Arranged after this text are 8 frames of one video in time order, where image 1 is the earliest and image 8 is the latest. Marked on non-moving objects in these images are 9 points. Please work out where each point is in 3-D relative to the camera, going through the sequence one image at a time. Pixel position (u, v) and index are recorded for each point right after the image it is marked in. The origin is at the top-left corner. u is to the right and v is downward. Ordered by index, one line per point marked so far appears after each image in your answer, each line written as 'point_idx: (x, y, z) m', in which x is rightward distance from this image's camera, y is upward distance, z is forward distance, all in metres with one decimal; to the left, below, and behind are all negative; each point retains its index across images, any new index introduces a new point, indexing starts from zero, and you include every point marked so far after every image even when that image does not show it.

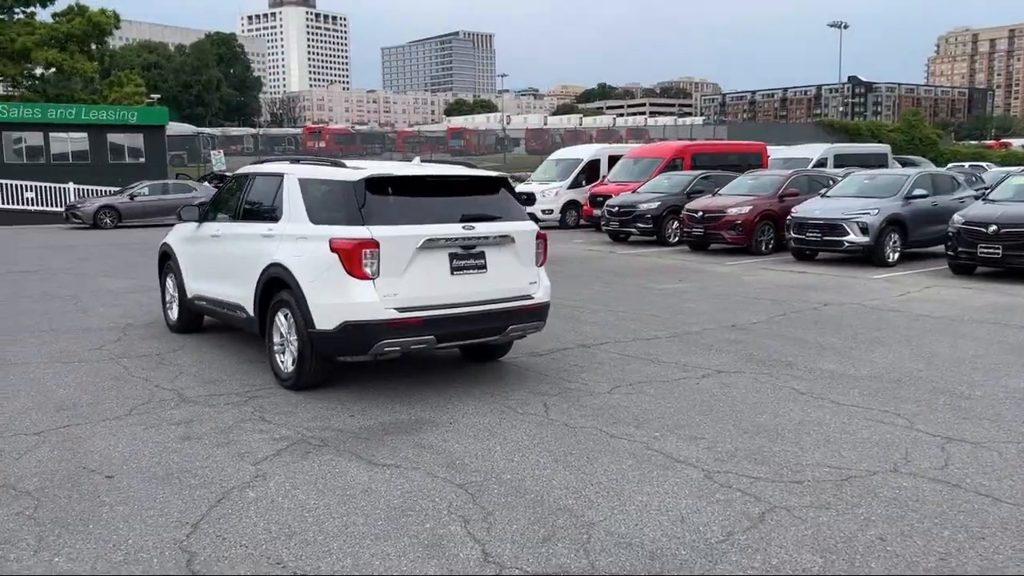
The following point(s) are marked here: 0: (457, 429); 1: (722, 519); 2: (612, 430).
0: (-0.4, -0.9, +5.8) m
1: (+1.0, -1.1, +4.2) m
2: (+0.6, -0.9, +5.7) m
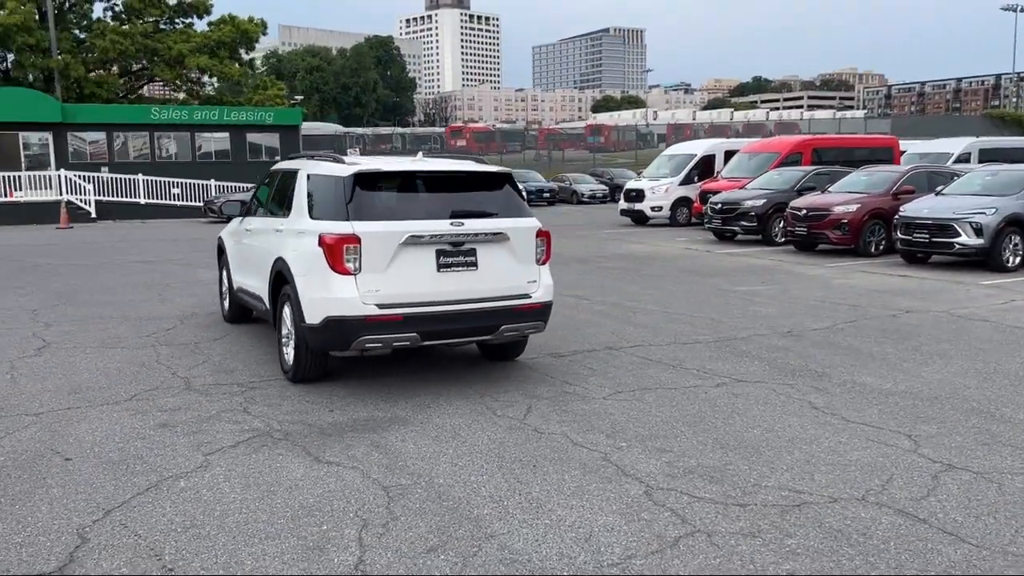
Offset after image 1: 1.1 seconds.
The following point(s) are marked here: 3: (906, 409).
0: (-0.6, -0.9, +5.7) m
1: (+0.5, -1.1, +3.9) m
2: (+0.4, -0.9, +5.5) m
3: (+2.8, -0.9, +6.1) m
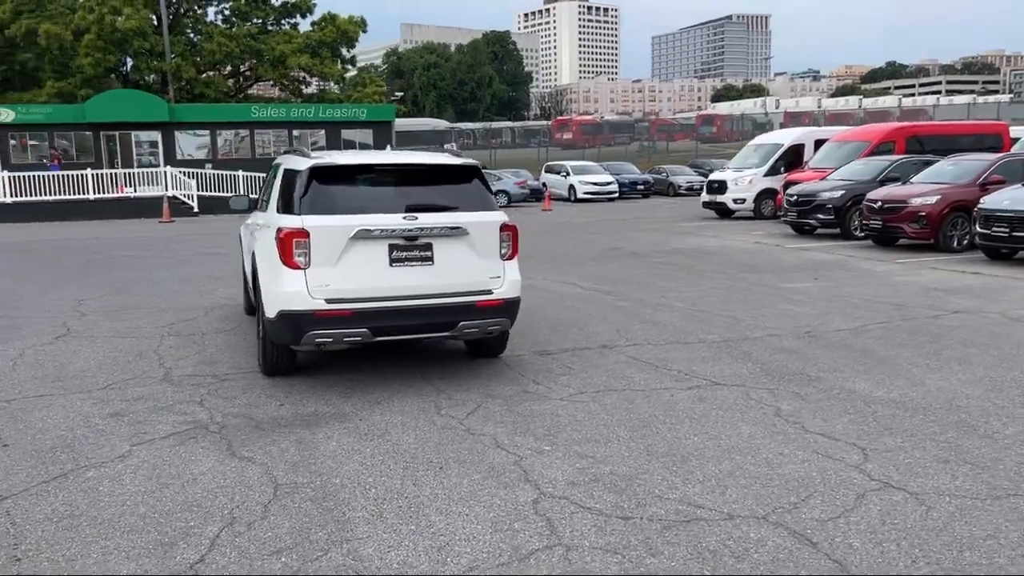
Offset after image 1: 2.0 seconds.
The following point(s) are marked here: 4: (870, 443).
0: (-1.0, -0.9, +5.6) m
1: (-0.1, -1.1, +3.7) m
2: (0.0, -0.9, +5.3) m
3: (+2.4, -0.8, +5.6) m
4: (+2.1, -0.9, +5.1) m
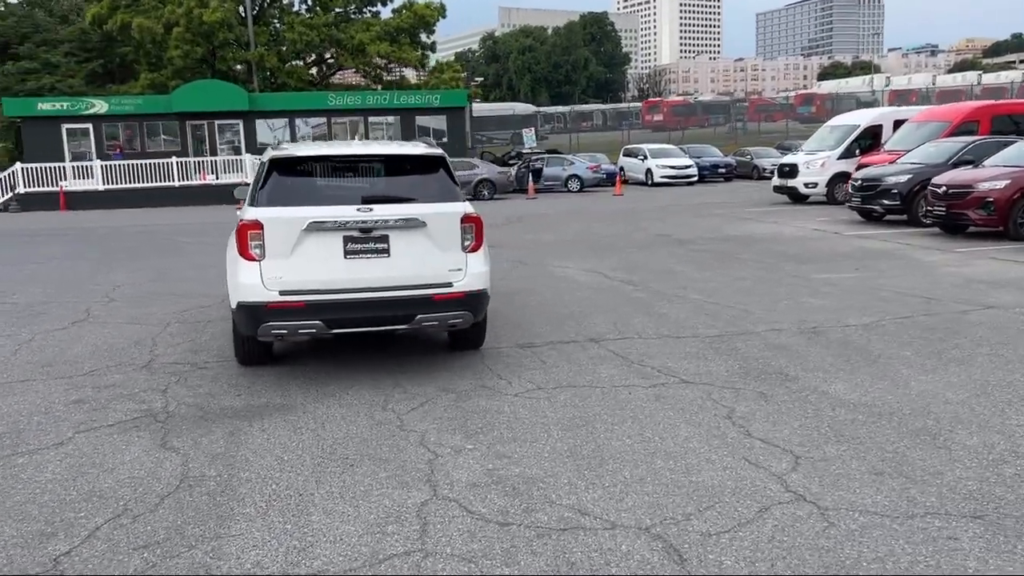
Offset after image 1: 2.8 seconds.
0: (-1.4, -0.8, +5.7) m
1: (-0.7, -1.1, +3.7) m
2: (-0.5, -0.9, +5.2) m
3: (+1.9, -0.8, +5.3) m
4: (+1.6, -0.9, +4.8) m
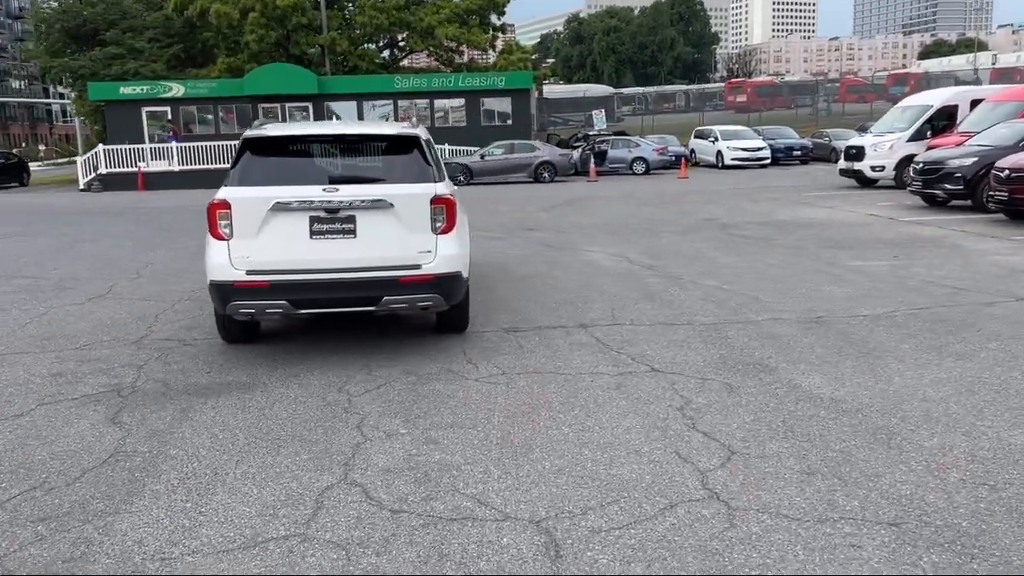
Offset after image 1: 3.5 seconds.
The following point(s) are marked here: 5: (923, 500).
0: (-1.7, -0.7, +5.7) m
1: (-1.2, -1.1, +3.7) m
2: (-0.8, -0.8, +5.2) m
3: (+1.6, -0.8, +5.0) m
4: (+1.2, -0.8, +4.6) m
5: (+1.8, -0.9, +3.9) m
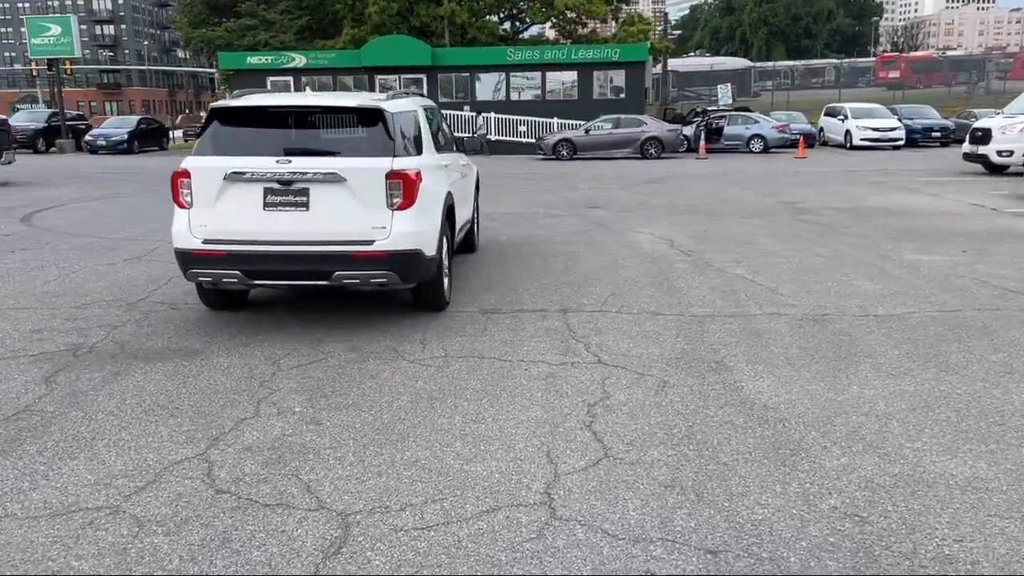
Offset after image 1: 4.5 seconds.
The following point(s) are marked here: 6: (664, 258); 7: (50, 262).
0: (-2.2, -0.5, +5.8) m
1: (-2.0, -0.9, +3.8) m
2: (-1.4, -0.6, +5.1) m
3: (+1.0, -0.7, +4.6) m
4: (+0.6, -0.8, +4.3) m
5: (+1.0, -1.0, +3.5) m
6: (+1.8, +0.4, +10.2) m
7: (-5.2, +0.3, +9.9) m
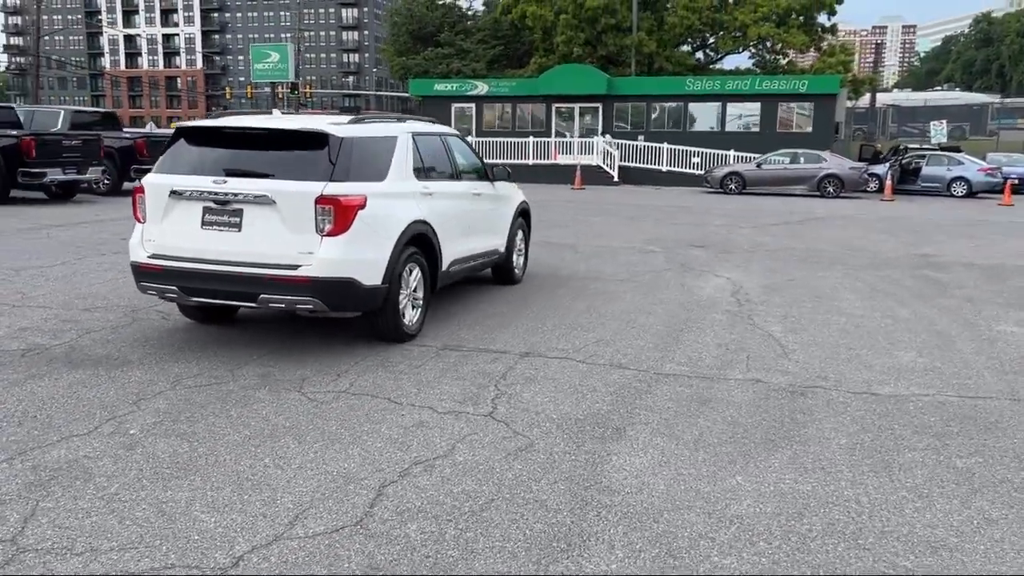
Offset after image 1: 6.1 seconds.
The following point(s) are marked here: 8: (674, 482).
0: (-2.8, -0.6, +6.0) m
1: (-3.2, -0.9, +3.9) m
2: (-2.2, -0.7, +5.1) m
3: (-0.1, -1.0, +4.0) m
4: (-0.5, -1.0, +3.8) m
5: (-0.3, -1.2, +2.9) m
6: (+2.1, -0.2, +9.3) m
7: (-4.8, +0.3, +10.7) m
8: (+0.8, -1.0, +4.3) m
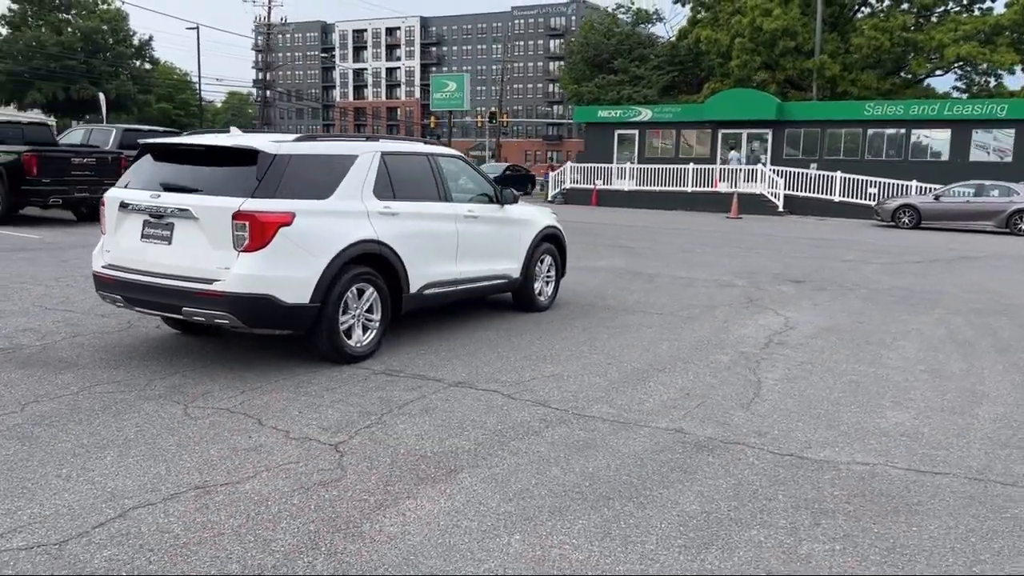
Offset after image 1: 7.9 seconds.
0: (-3.5, -0.6, +6.3) m
1: (-4.3, -0.9, +4.4) m
2: (-3.1, -0.8, +5.3) m
3: (-1.2, -1.1, +3.8) m
4: (-1.8, -1.1, +3.6) m
5: (-1.7, -1.2, +2.7) m
6: (+2.1, -0.6, +8.4) m
7: (-4.2, +0.1, +11.3) m
8: (-0.3, -1.1, +3.8) m
